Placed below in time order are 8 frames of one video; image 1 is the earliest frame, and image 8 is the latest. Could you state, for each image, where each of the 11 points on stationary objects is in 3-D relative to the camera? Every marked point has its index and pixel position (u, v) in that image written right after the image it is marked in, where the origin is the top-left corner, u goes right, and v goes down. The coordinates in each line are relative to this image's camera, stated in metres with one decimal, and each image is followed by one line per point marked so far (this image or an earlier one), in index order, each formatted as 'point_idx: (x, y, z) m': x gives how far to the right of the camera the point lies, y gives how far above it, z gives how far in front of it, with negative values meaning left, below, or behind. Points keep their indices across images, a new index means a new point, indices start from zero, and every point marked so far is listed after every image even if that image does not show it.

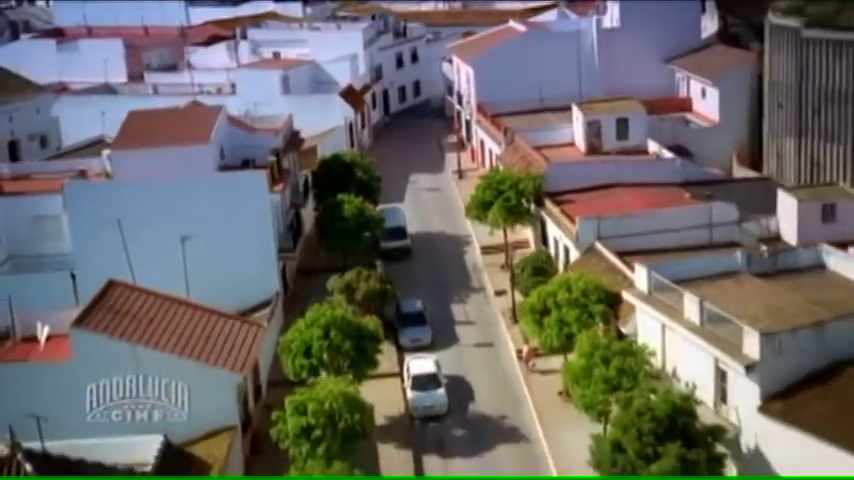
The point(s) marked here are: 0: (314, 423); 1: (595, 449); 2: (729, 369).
0: (-1.6, -2.6, +18.8) m
1: (+2.3, -2.8, +18.1) m
2: (+4.1, -1.8, +18.5) m
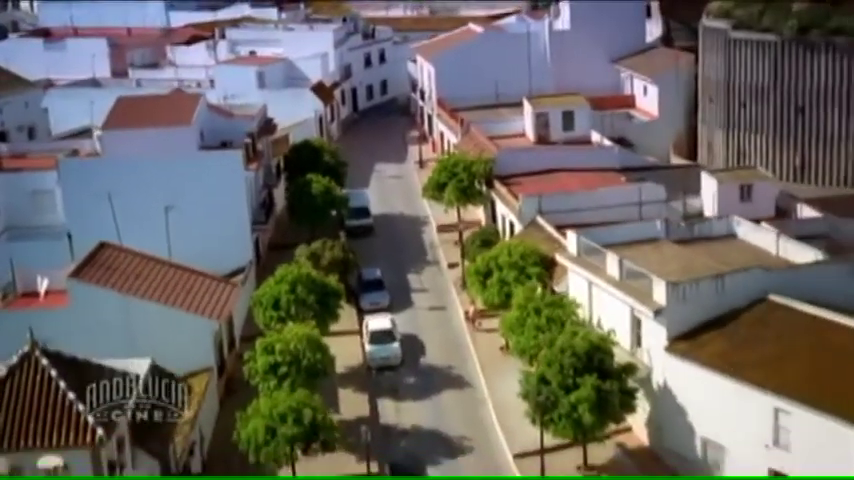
0: (-2.3, -1.9, +21.6) m
1: (+1.5, -2.2, +20.9) m
2: (+3.4, -1.2, +21.4) m
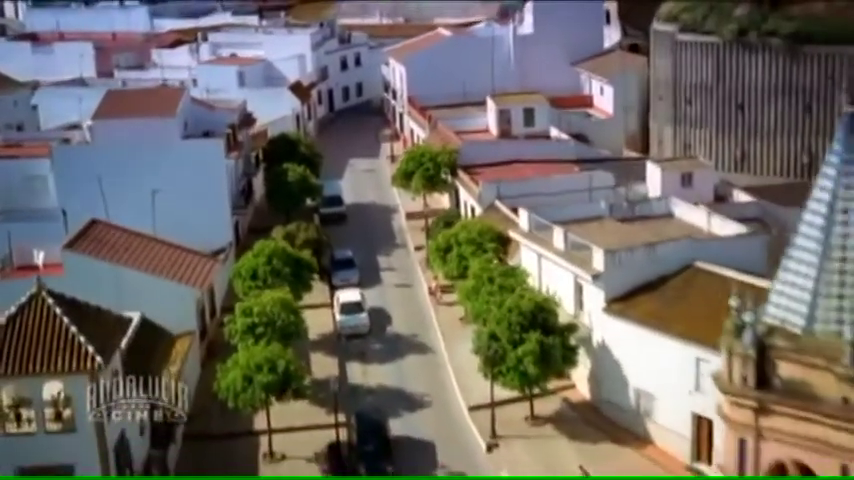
0: (-3.0, -1.4, +23.9) m
1: (+0.9, -1.7, +23.3) m
2: (+2.7, -0.7, +23.7) m
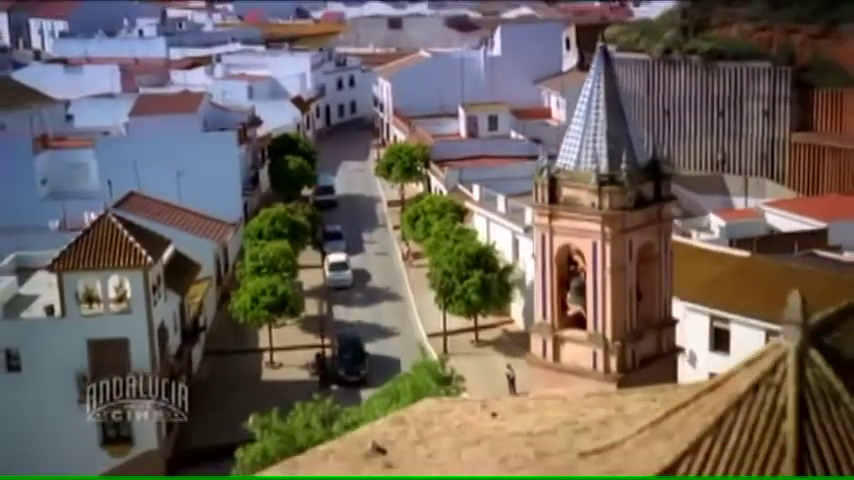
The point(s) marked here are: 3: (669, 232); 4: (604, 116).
0: (-3.7, -0.5, +30.4) m
1: (+0.2, -0.9, +29.8) m
2: (+2.0, +0.1, +30.3) m
3: (+2.8, +0.1, +15.5) m
4: (+2.0, +1.4, +14.9) m
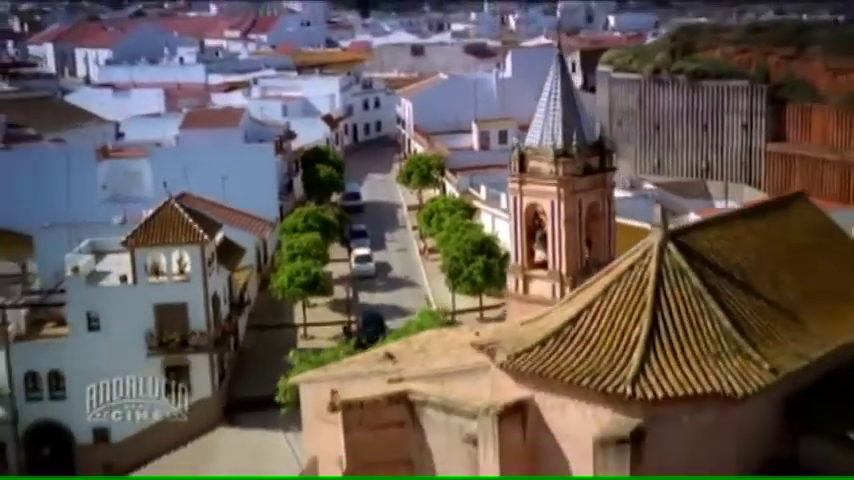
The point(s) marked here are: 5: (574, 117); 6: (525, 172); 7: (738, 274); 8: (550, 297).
0: (-3.4, -0.3, +35.3) m
1: (+0.5, -0.6, +34.6) m
2: (+2.3, +0.4, +35.1) m
3: (+2.8, +0.7, +20.3) m
4: (+2.0, +1.9, +19.8) m
5: (+2.2, +1.8, +19.9) m
6: (+1.4, +1.0, +19.9) m
7: (+3.3, -0.4, +14.4) m
8: (+1.8, -0.8, +19.8) m
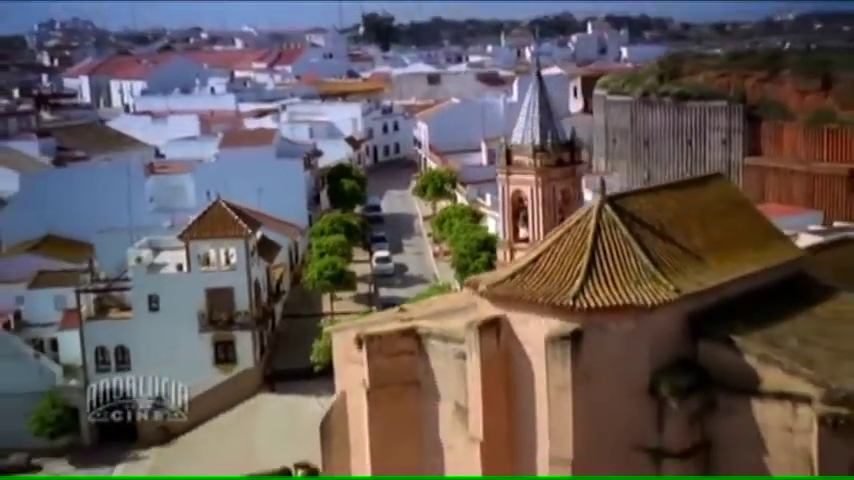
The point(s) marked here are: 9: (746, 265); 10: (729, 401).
0: (-3.1, -0.3, +40.4) m
1: (+0.8, -0.6, +39.6) m
2: (+2.7, +0.4, +40.1) m
3: (+2.9, +1.1, +25.3) m
4: (+2.1, +2.3, +24.8) m
5: (+2.2, +2.2, +24.9) m
6: (+1.5, +1.4, +25.0) m
7: (+3.3, +0.2, +19.4) m
8: (+1.9, -0.5, +24.8) m
9: (+4.6, -0.4, +19.5) m
10: (+3.9, -2.1, +17.5) m
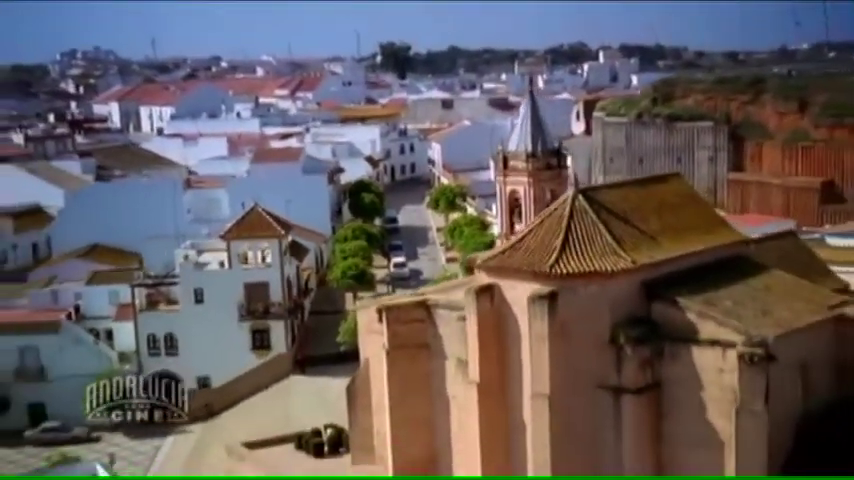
0: (-2.6, -0.5, +45.1) m
1: (+1.2, -0.7, +44.2) m
2: (+3.1, +0.2, +44.7) m
3: (+3.1, +1.2, +30.0) m
4: (+2.3, +2.5, +29.5) m
5: (+2.5, +2.3, +29.6) m
6: (+1.8, +1.6, +29.7) m
7: (+3.5, +0.4, +24.0) m
8: (+2.1, -0.3, +29.5) m
9: (+4.7, -0.1, +24.1) m
10: (+4.0, -1.8, +22.0) m
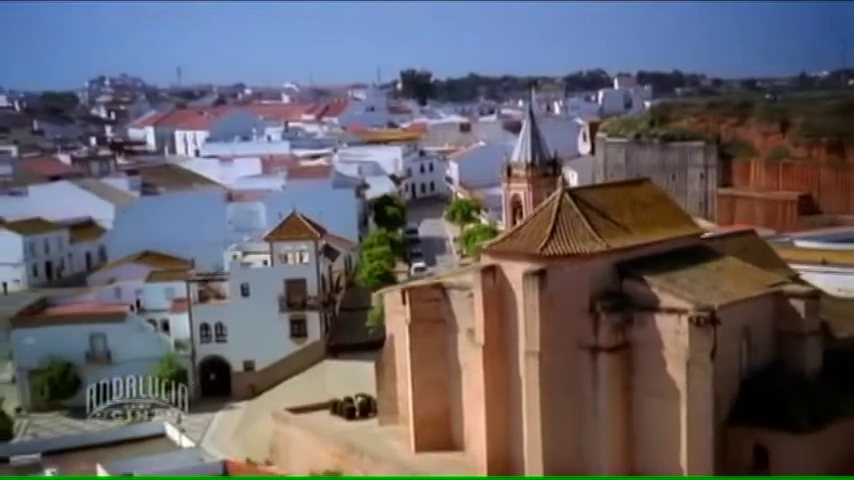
0: (-2.0, -0.7, +50.6) m
1: (+1.8, -1.0, +49.7) m
2: (+3.7, 0.0, +50.2) m
3: (+3.5, +1.3, +35.5) m
4: (+2.7, +2.6, +35.0) m
5: (+2.9, +2.4, +35.1) m
6: (+2.2, +1.6, +35.2) m
7: (+3.8, +0.6, +29.5) m
8: (+2.5, -0.2, +34.9) m
9: (+5.1, +0.1, +29.6) m
10: (+4.3, -1.5, +27.4) m
